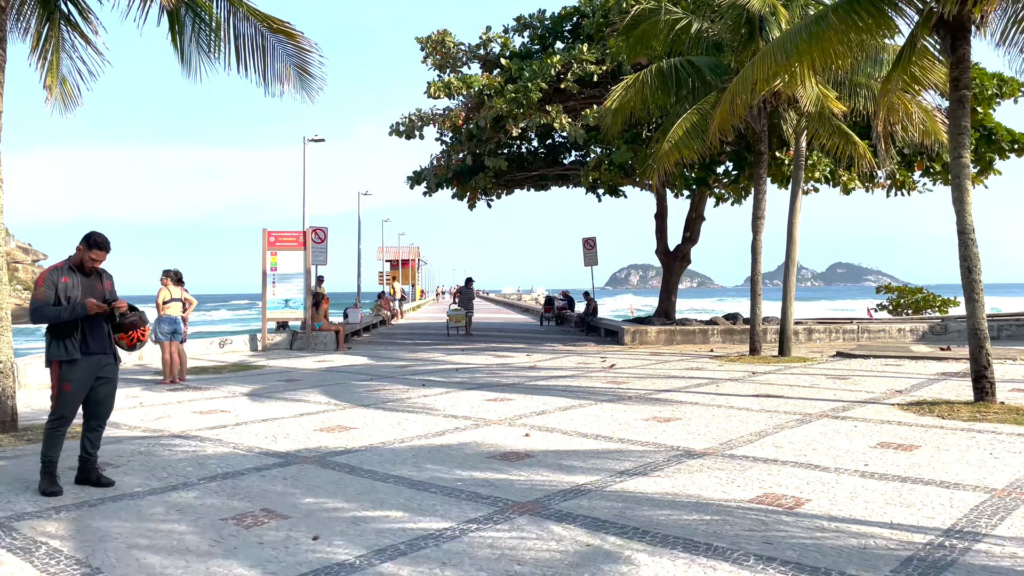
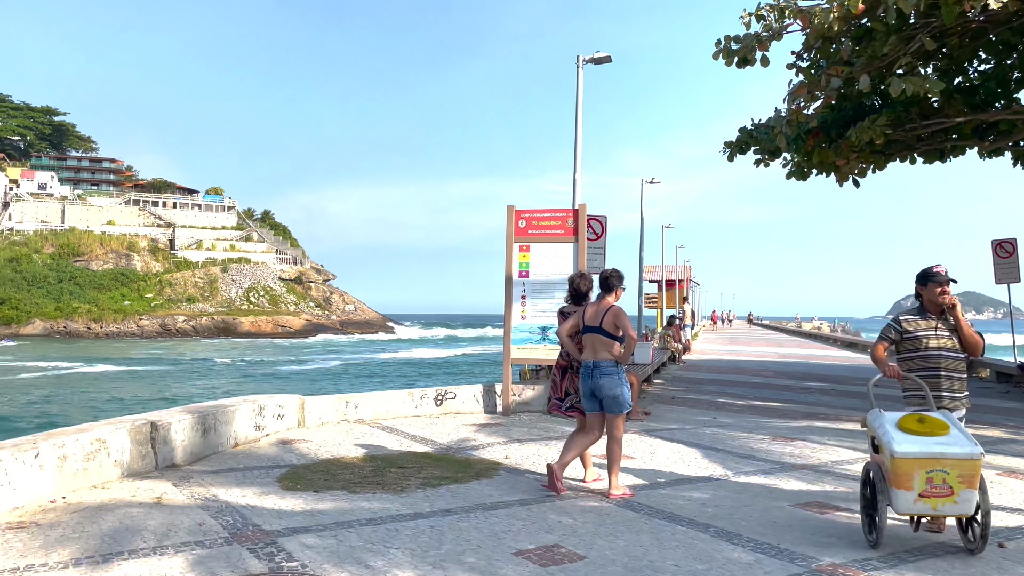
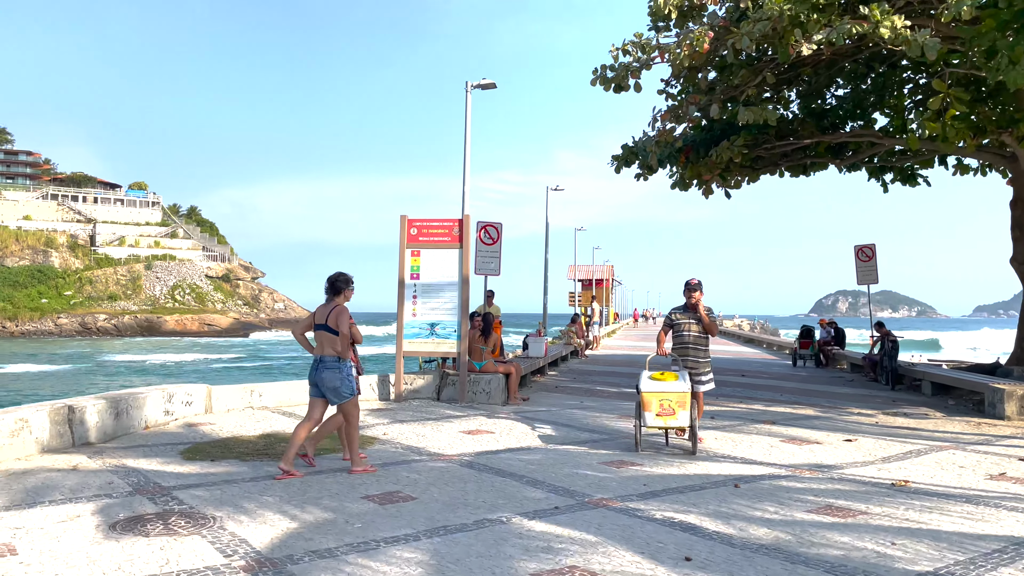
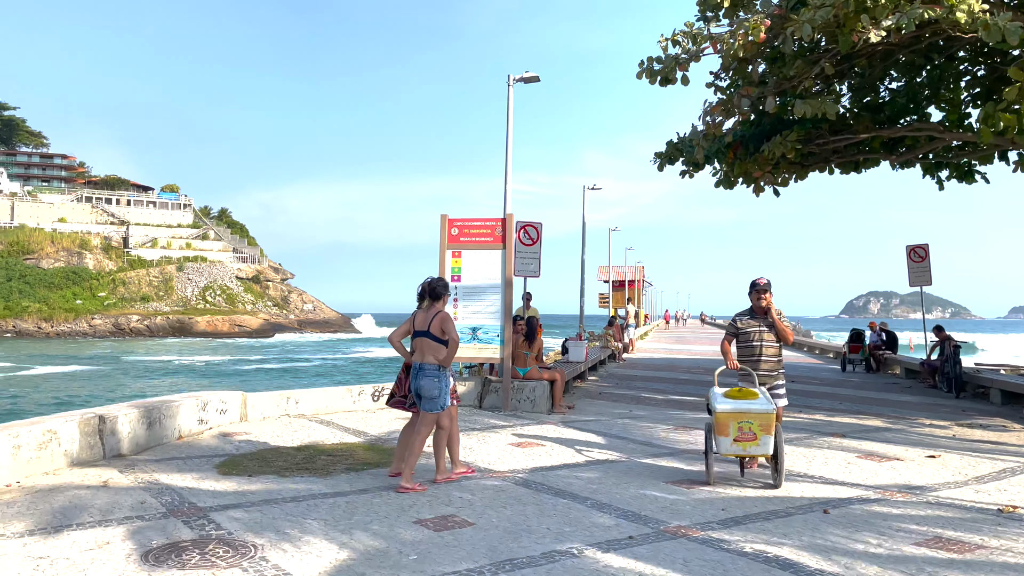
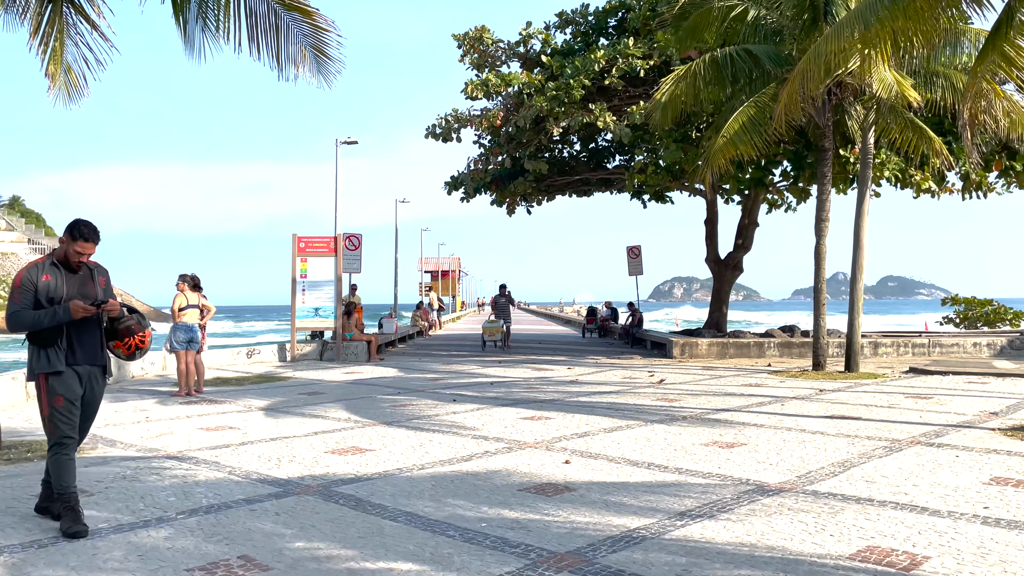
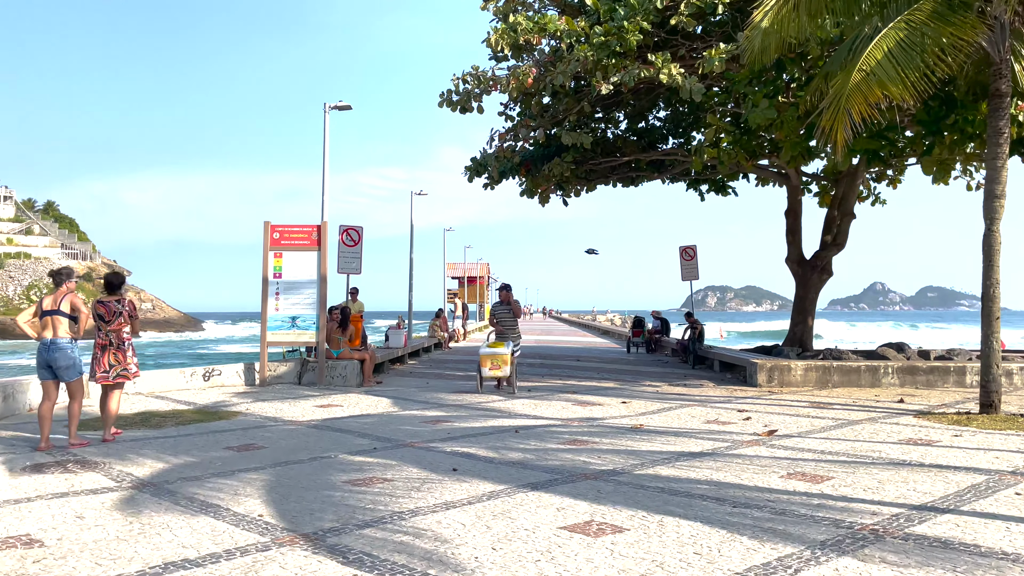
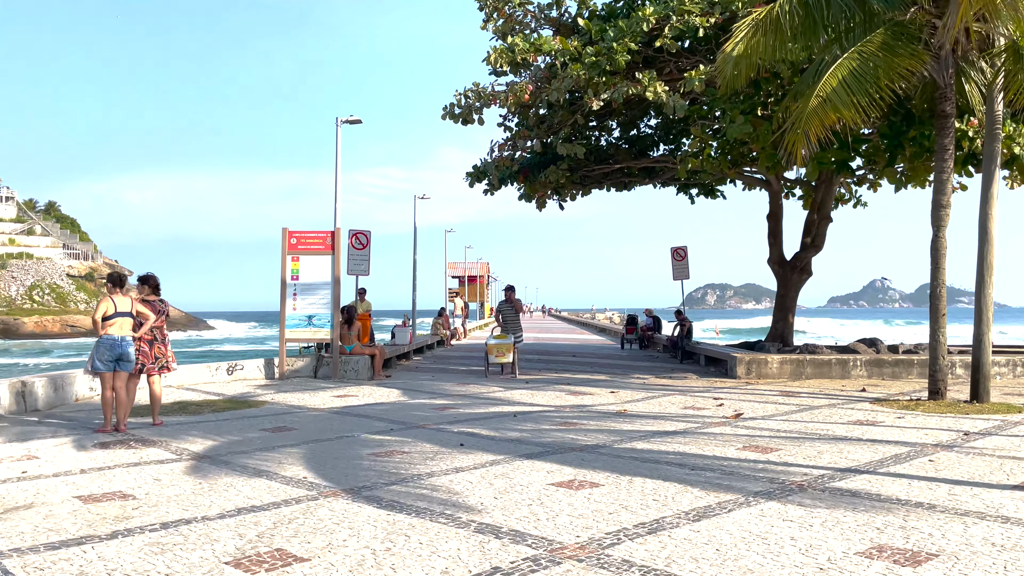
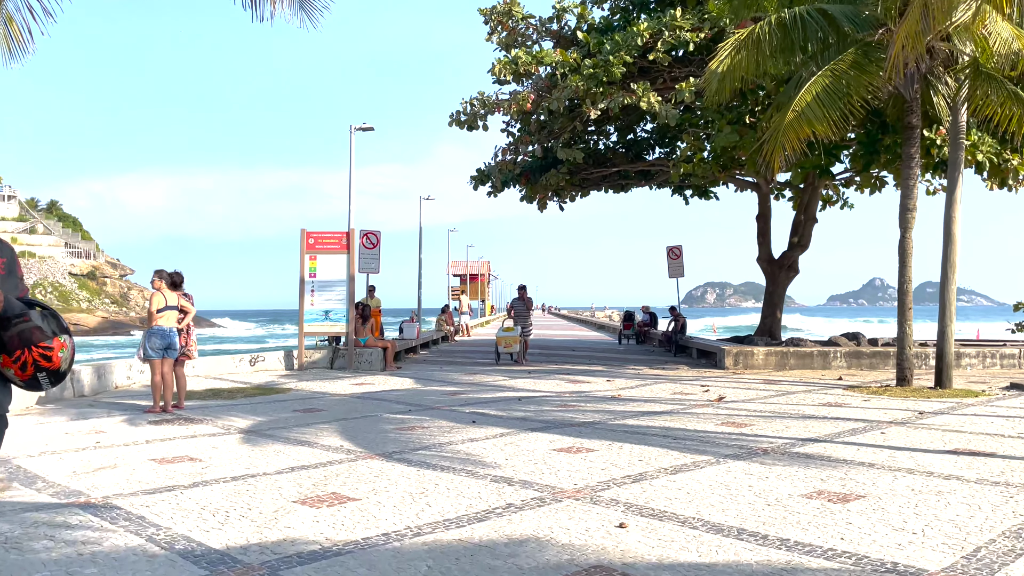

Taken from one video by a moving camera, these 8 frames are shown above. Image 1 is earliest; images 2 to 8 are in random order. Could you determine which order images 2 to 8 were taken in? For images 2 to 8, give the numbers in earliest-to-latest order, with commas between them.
5, 8, 7, 6, 3, 4, 2
